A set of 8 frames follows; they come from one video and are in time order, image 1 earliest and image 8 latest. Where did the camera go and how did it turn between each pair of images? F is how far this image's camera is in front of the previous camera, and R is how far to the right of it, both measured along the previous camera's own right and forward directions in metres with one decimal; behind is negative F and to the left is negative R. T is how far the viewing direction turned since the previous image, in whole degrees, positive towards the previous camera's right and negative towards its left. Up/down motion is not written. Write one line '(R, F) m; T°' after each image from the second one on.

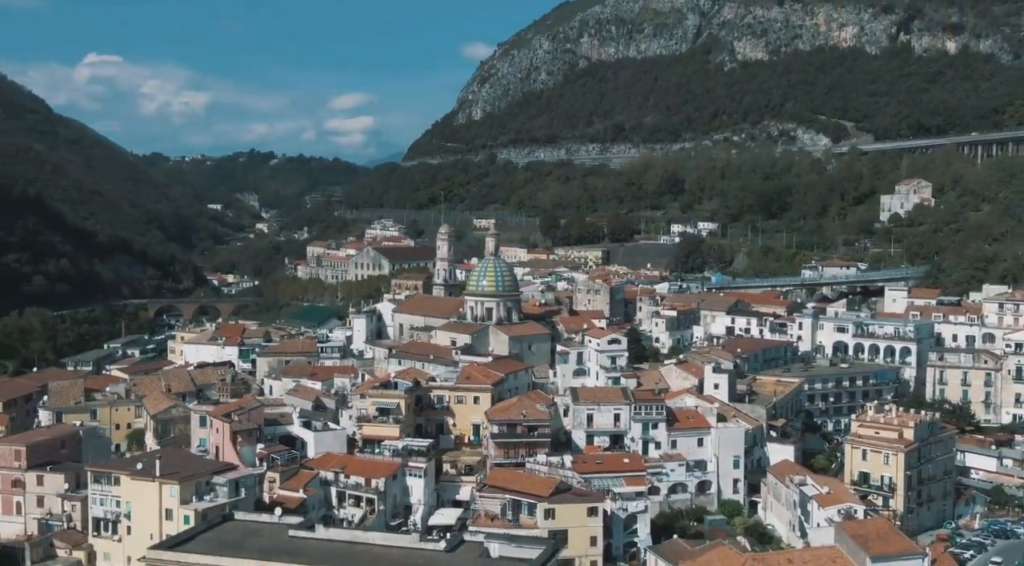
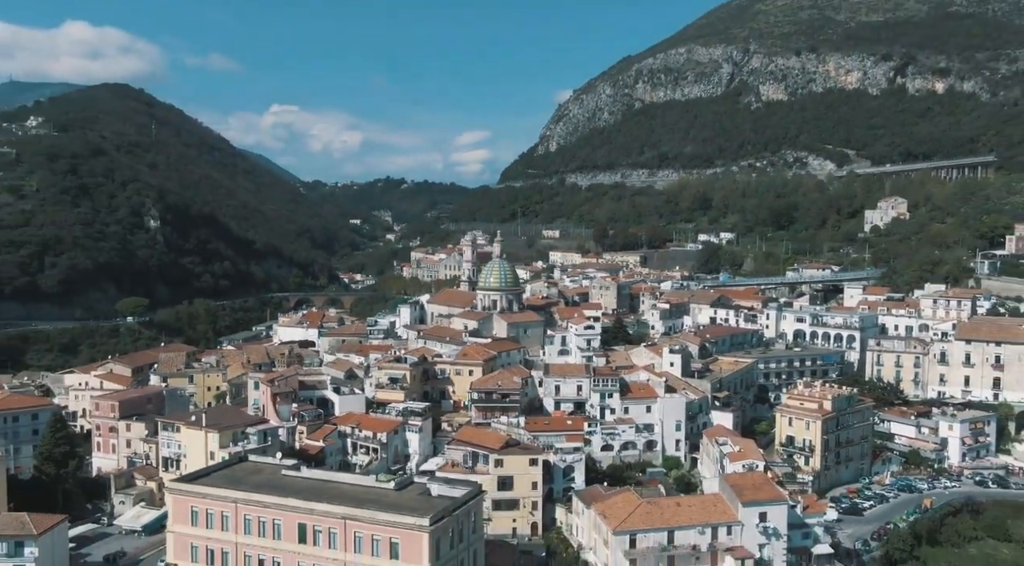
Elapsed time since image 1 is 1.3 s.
(+2.3, -7.6) m; -2°
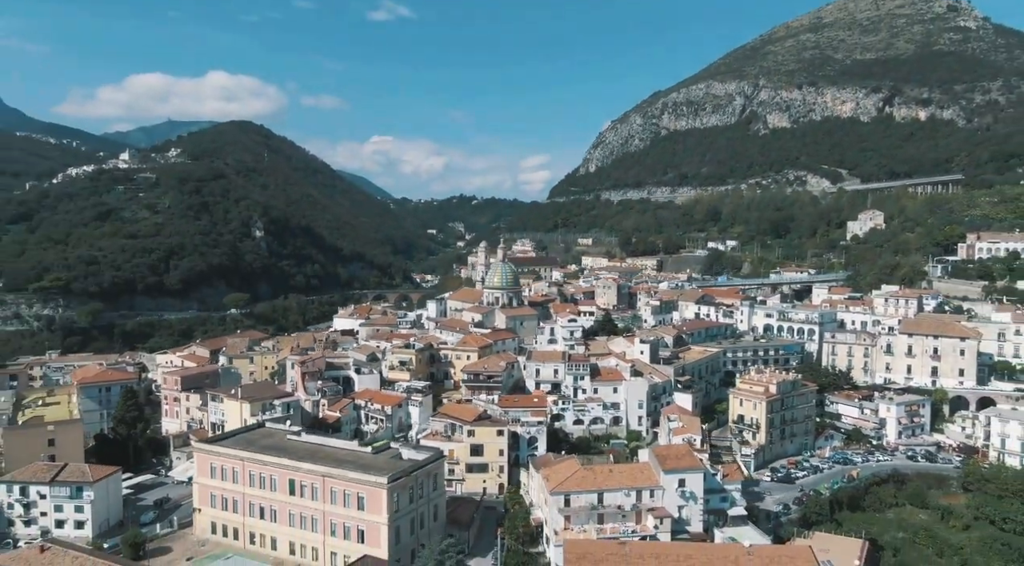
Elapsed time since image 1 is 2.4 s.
(+2.4, -6.8) m; -2°
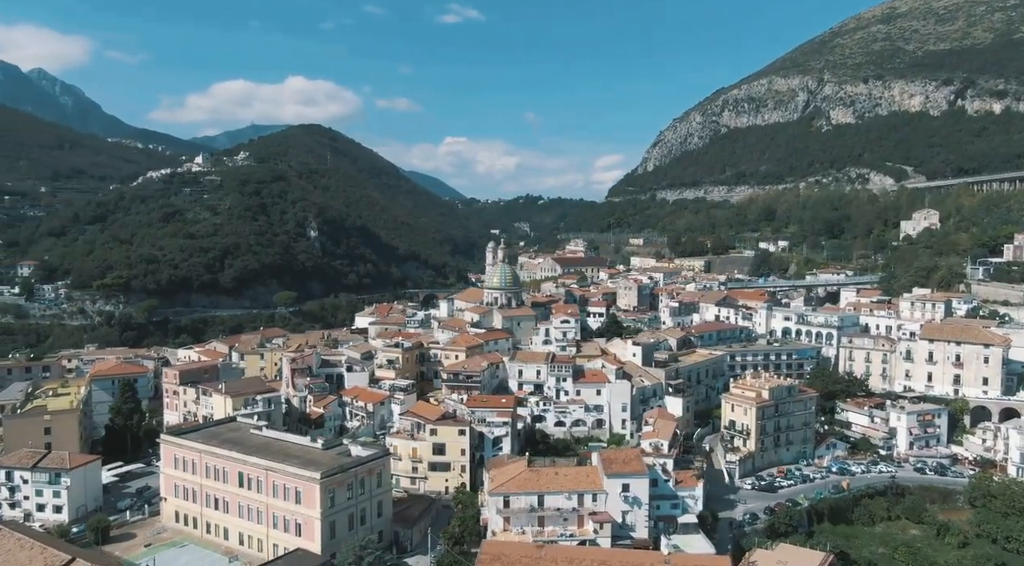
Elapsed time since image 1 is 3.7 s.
(+5.9, +0.2) m; -6°
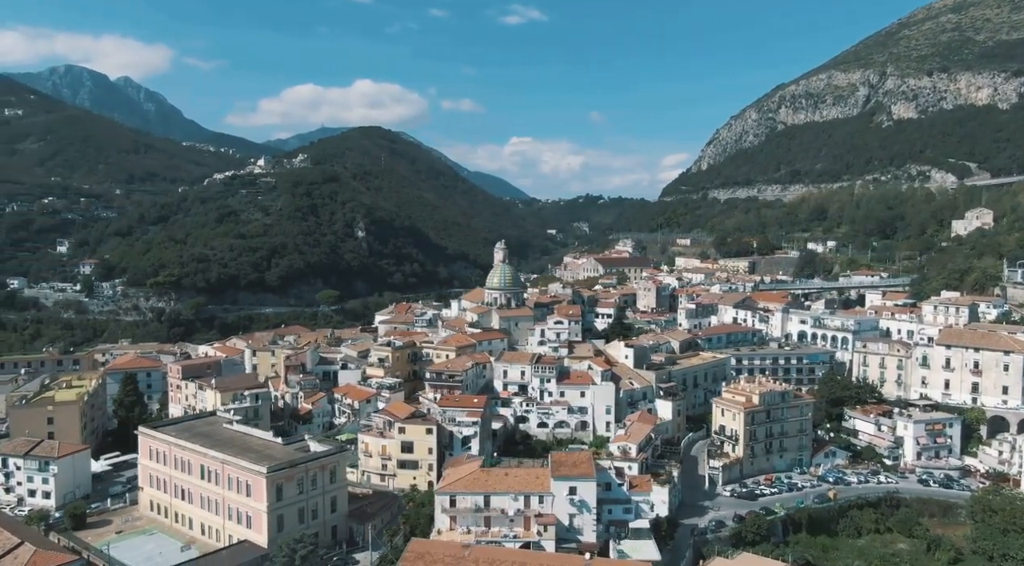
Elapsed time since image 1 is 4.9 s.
(+5.3, +0.2) m; -6°
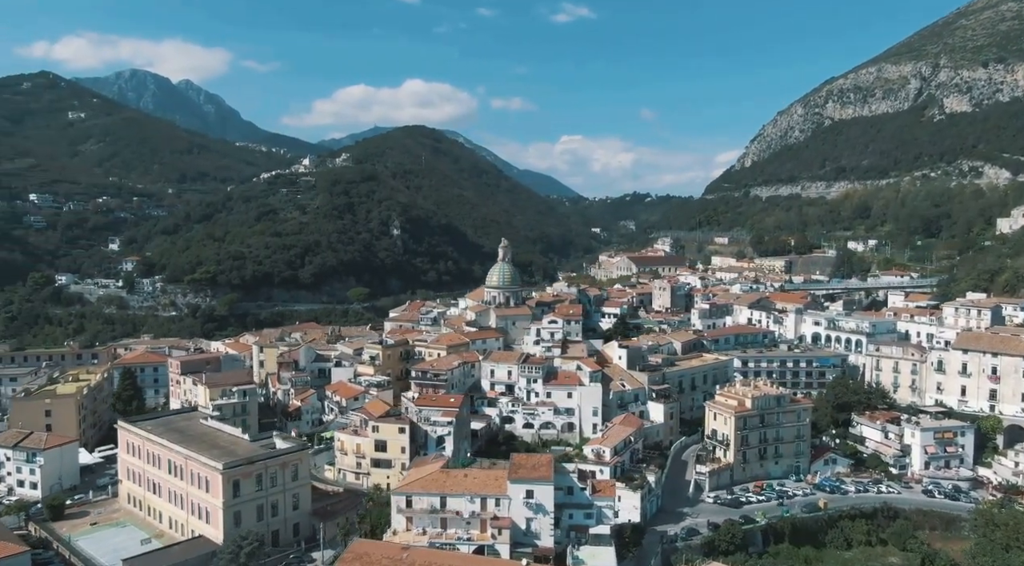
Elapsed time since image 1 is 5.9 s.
(+4.1, +0.8) m; -4°
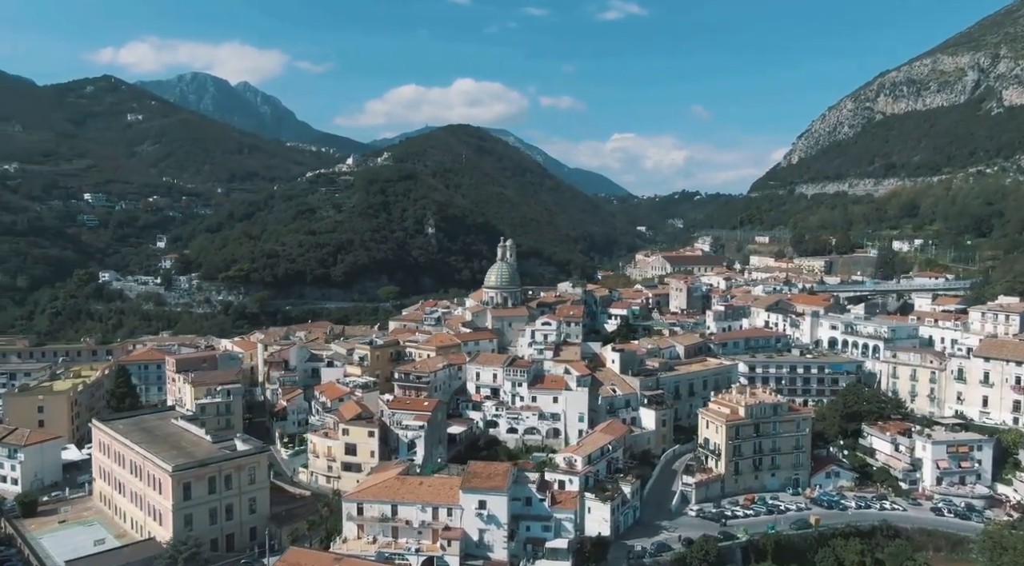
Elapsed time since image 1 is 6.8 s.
(+4.0, +1.5) m; -4°
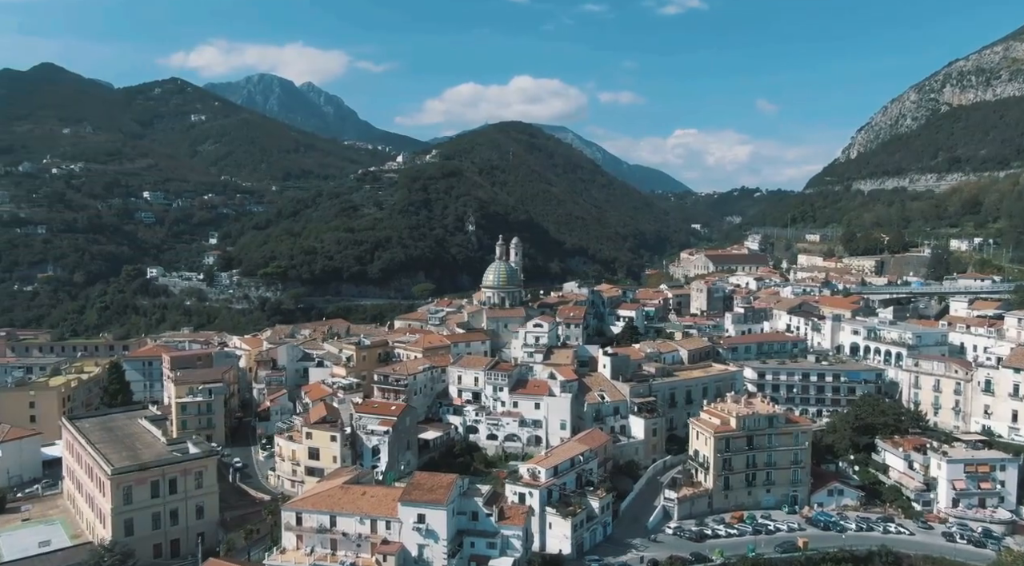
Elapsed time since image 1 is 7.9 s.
(+4.5, +2.2) m; -5°
